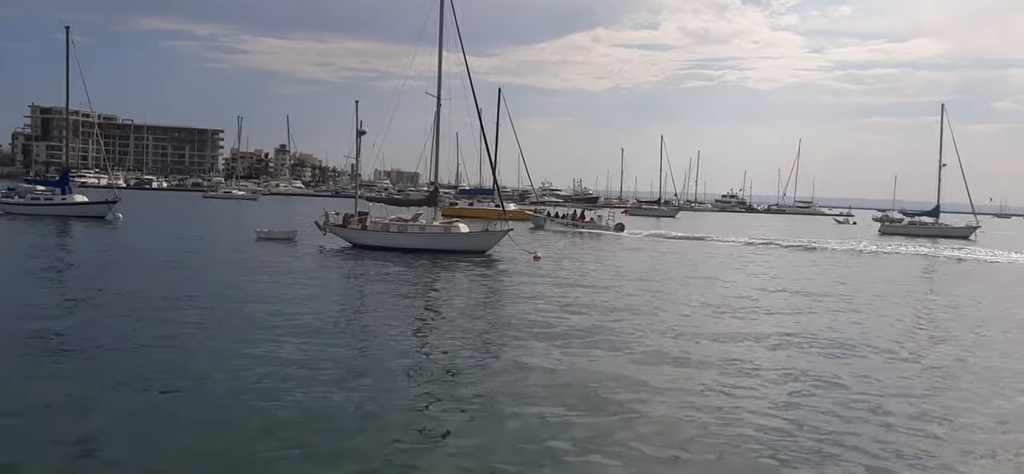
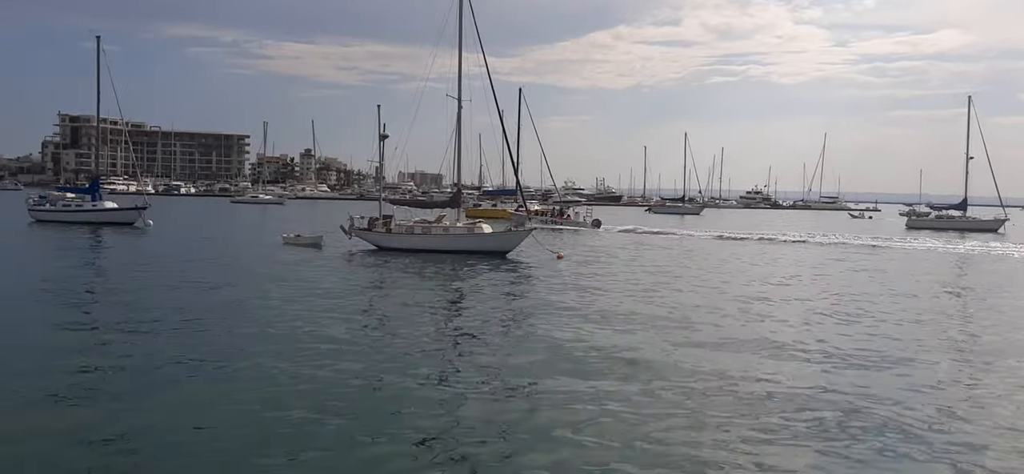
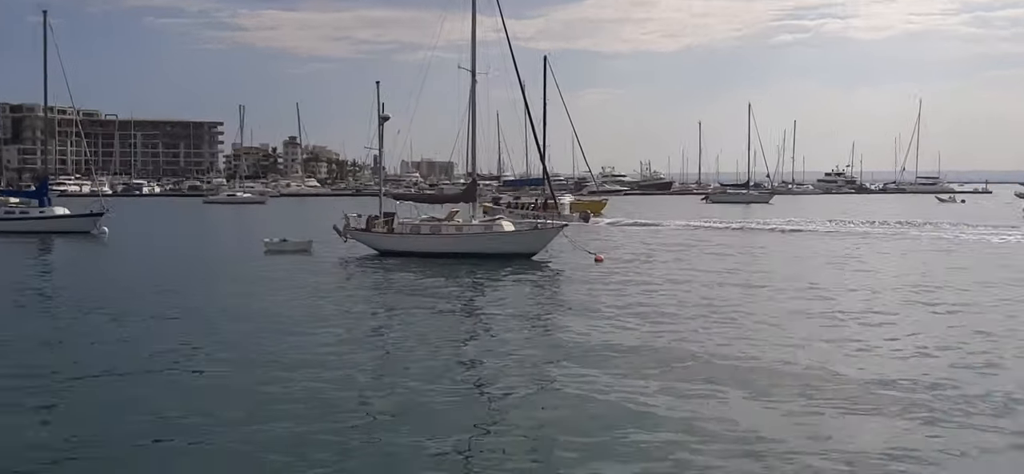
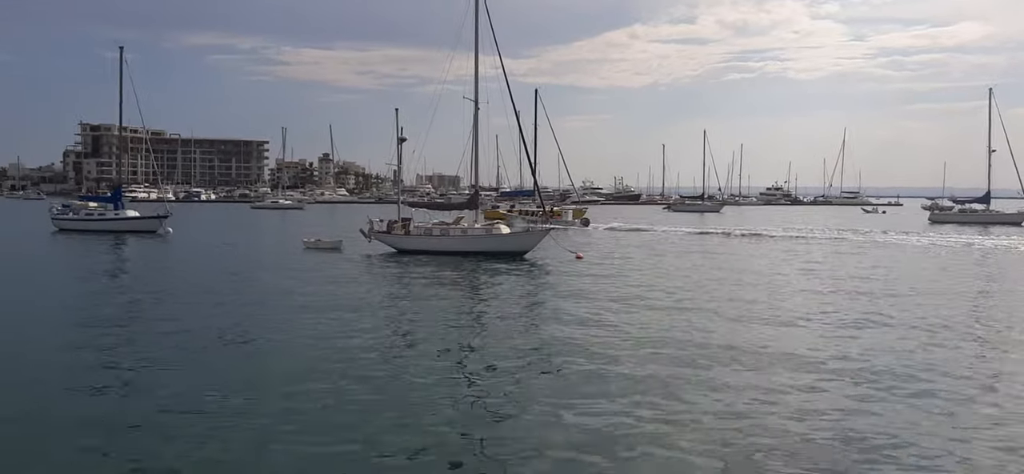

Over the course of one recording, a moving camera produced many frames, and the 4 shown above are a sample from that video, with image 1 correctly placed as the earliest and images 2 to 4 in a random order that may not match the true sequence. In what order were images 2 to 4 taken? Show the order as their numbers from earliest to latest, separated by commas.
2, 4, 3
